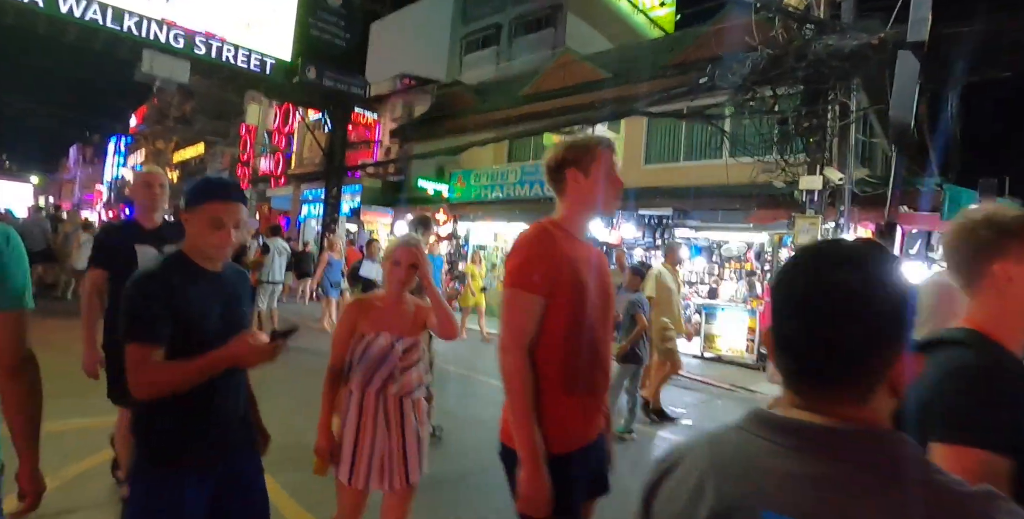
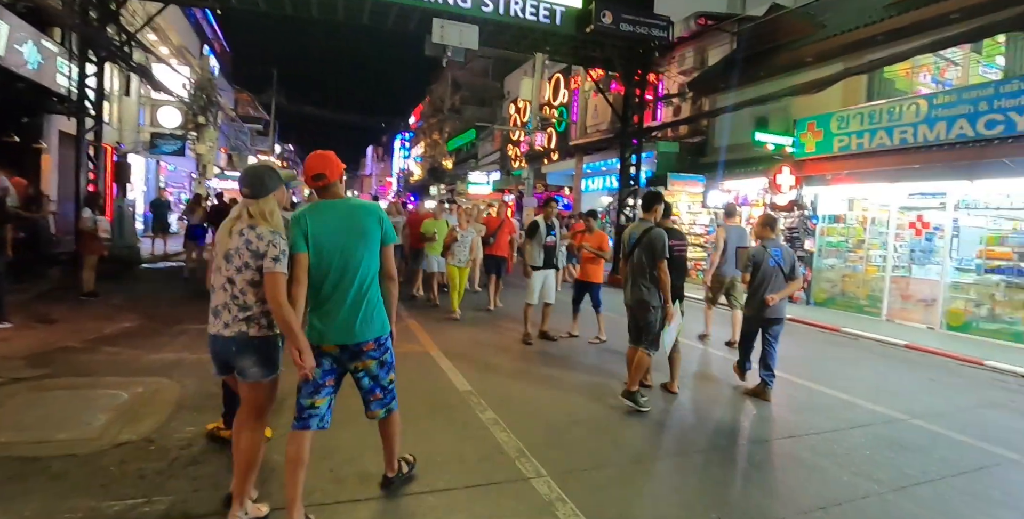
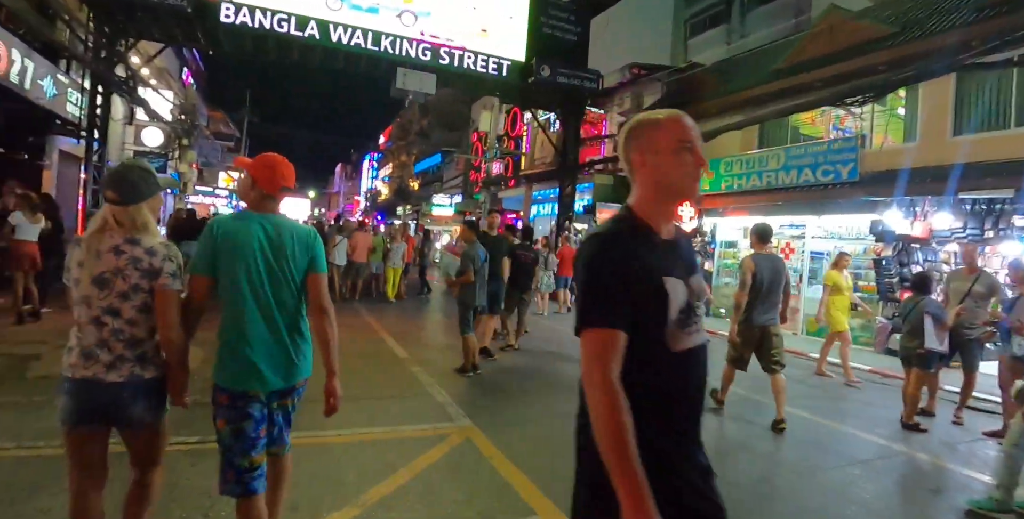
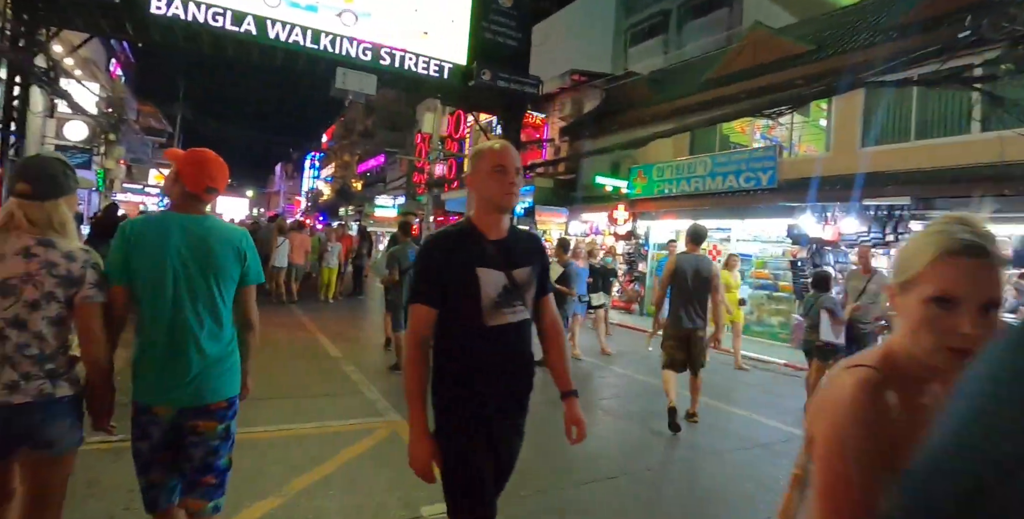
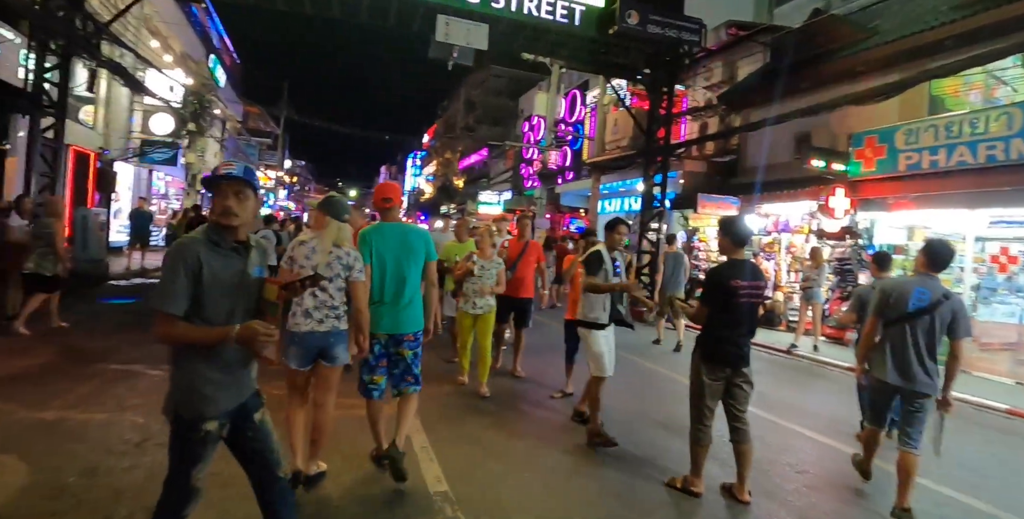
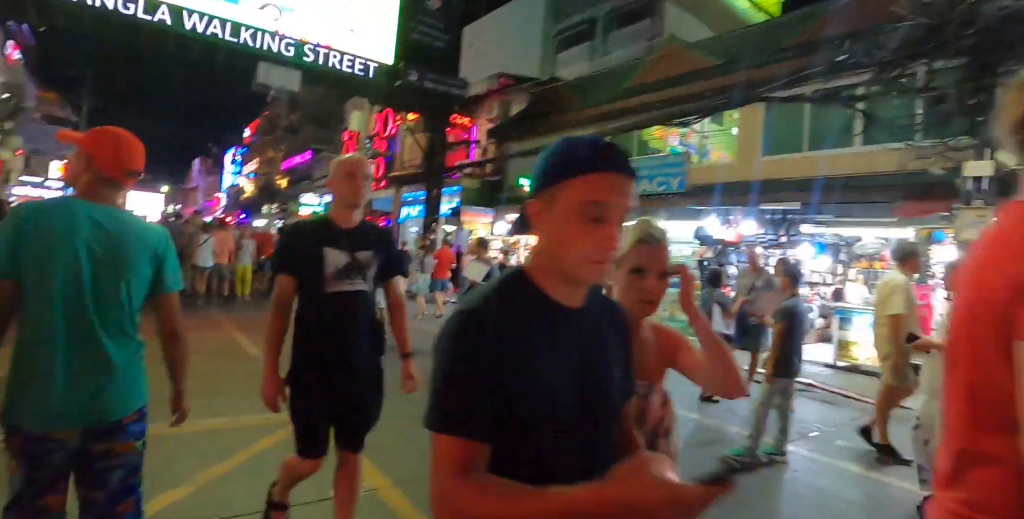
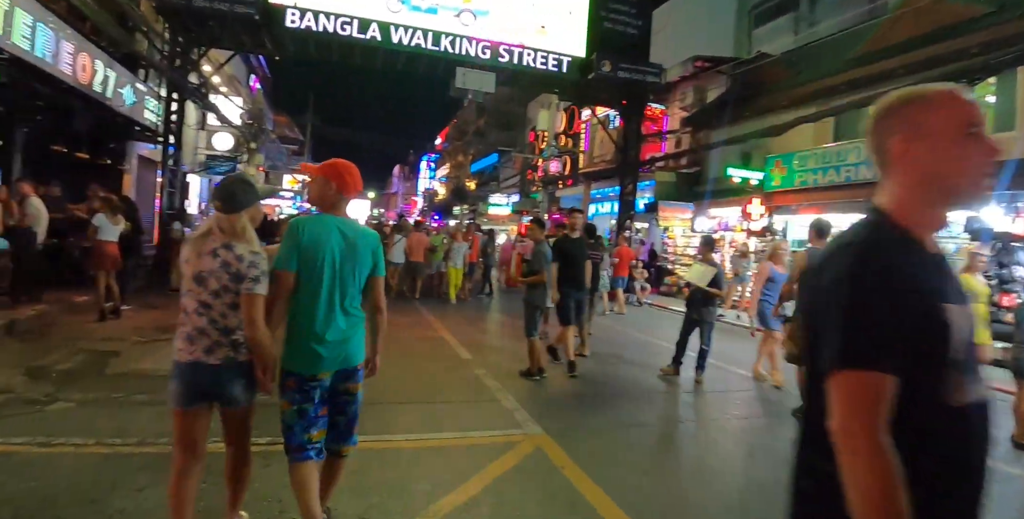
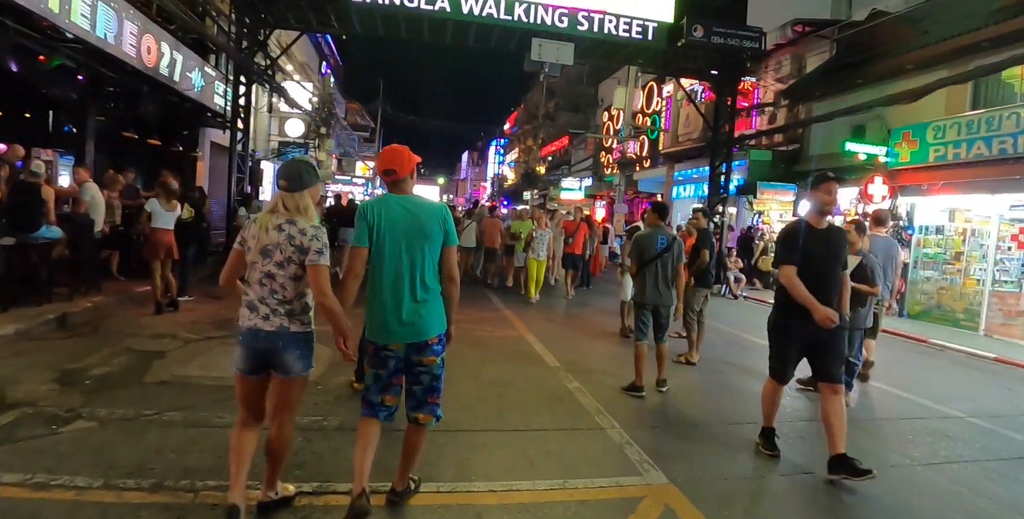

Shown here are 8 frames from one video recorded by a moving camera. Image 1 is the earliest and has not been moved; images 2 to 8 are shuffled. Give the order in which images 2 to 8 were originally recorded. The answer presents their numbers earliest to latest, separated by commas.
6, 4, 3, 7, 8, 2, 5
